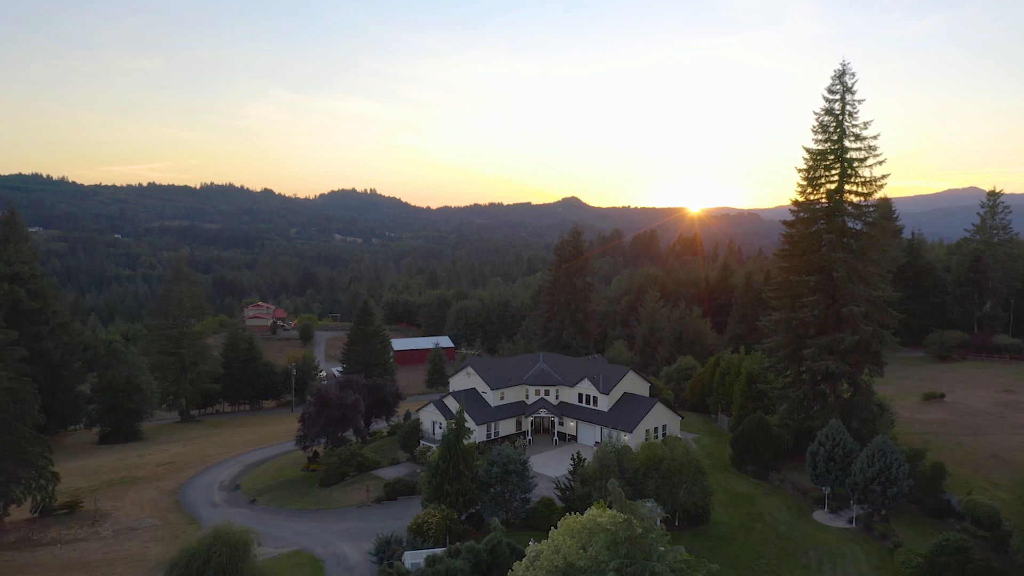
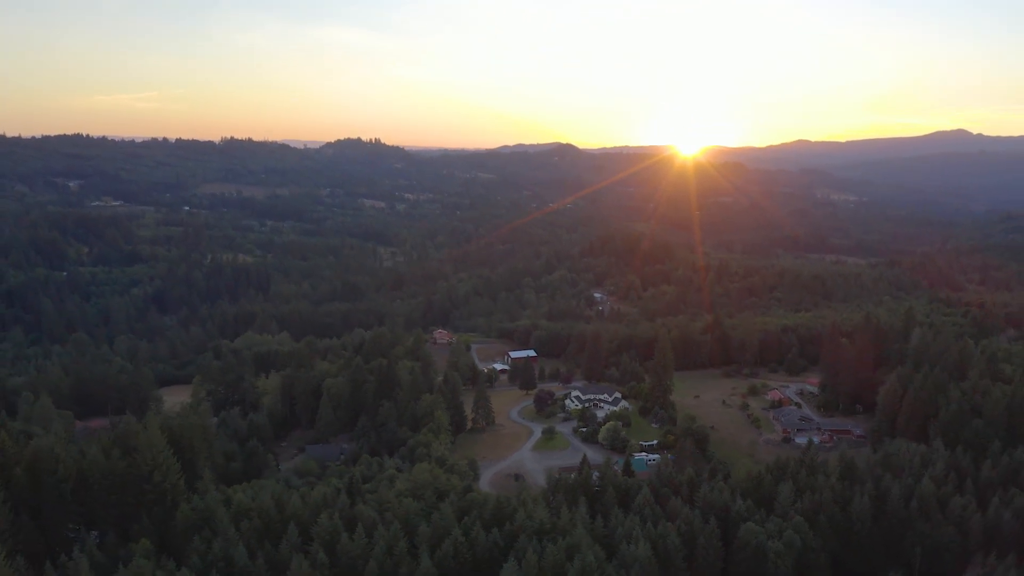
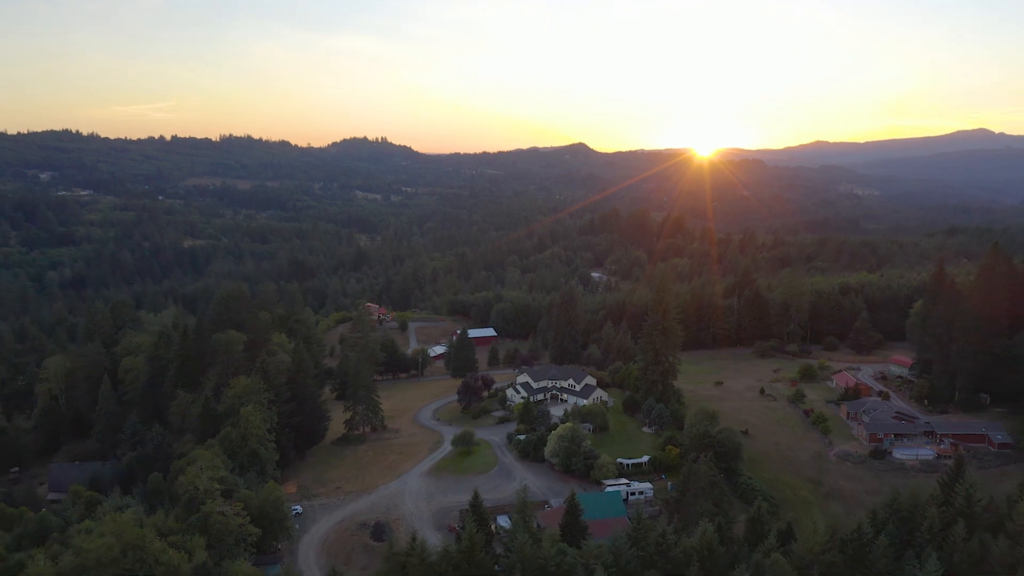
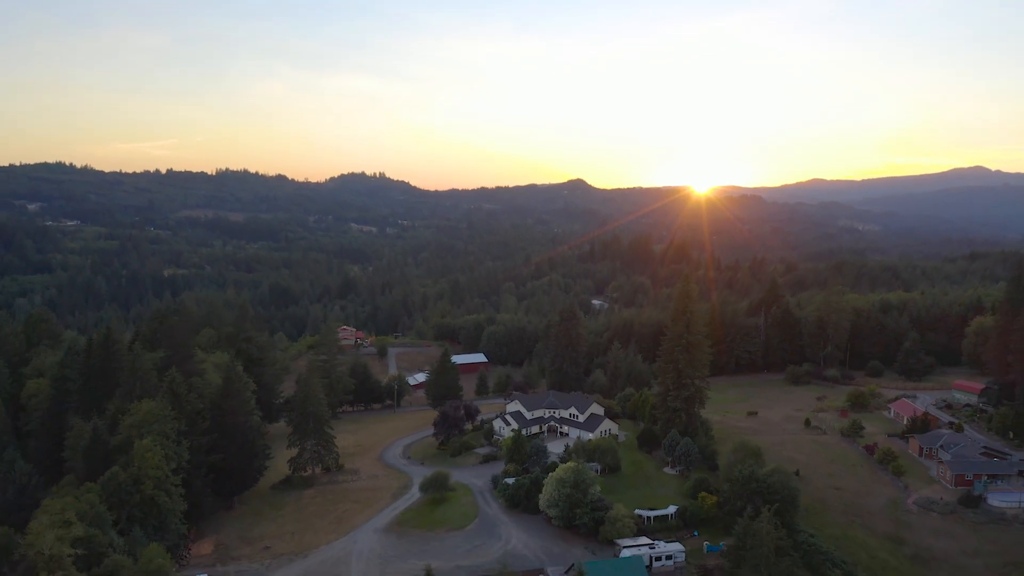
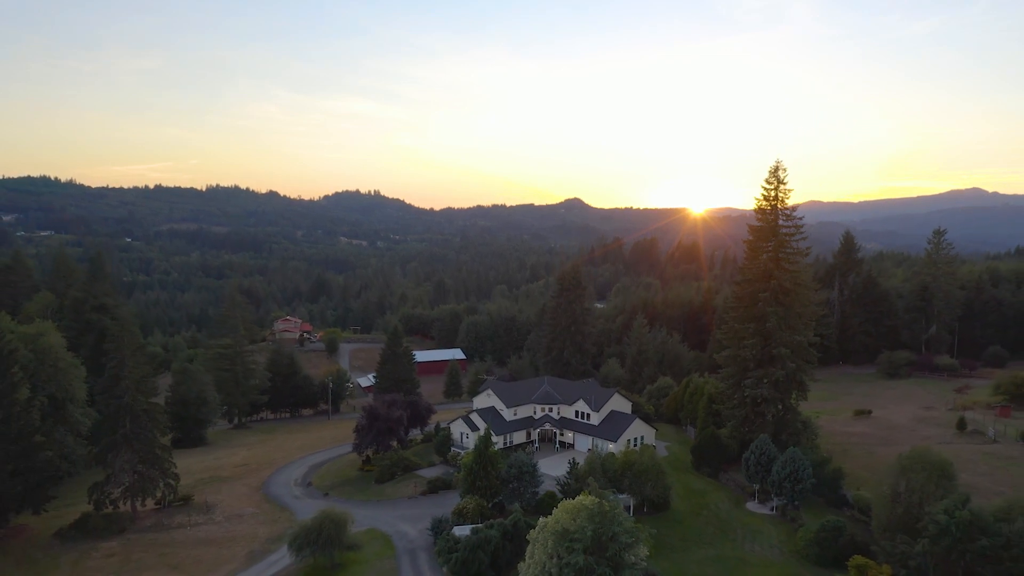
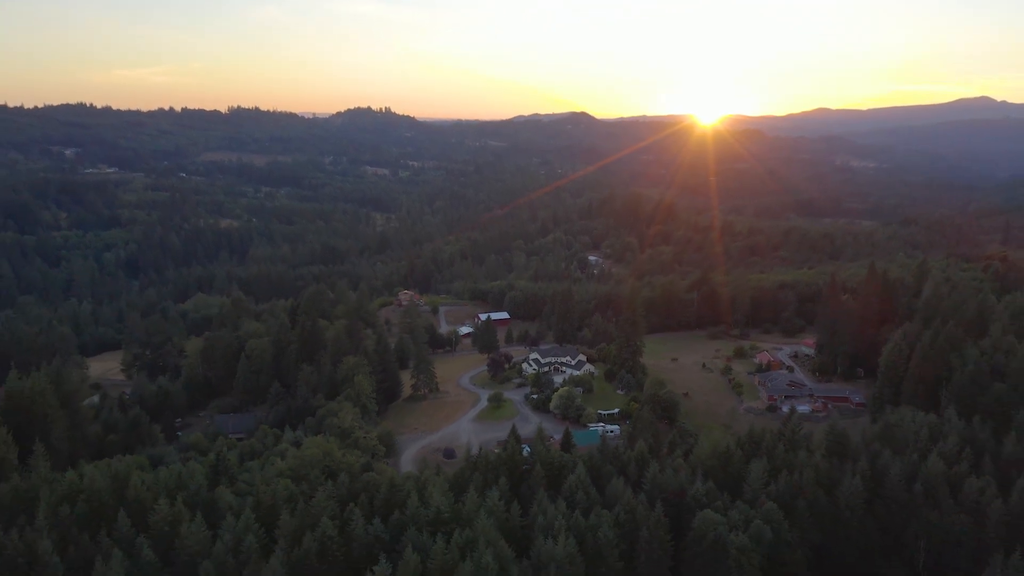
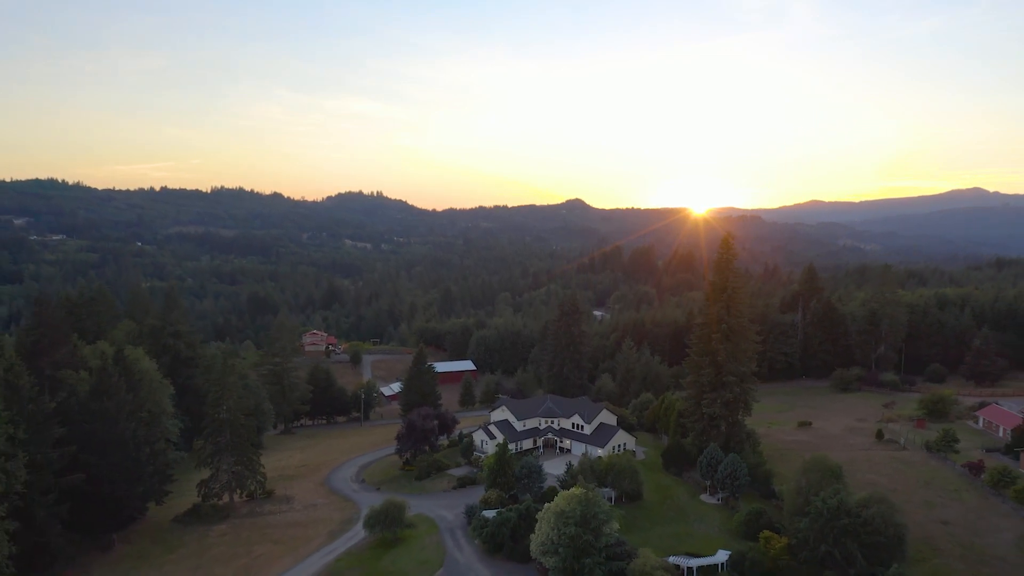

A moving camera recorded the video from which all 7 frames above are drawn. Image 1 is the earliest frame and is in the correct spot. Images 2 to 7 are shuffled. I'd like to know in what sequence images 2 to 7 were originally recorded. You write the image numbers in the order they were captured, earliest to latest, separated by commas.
5, 7, 4, 3, 6, 2
